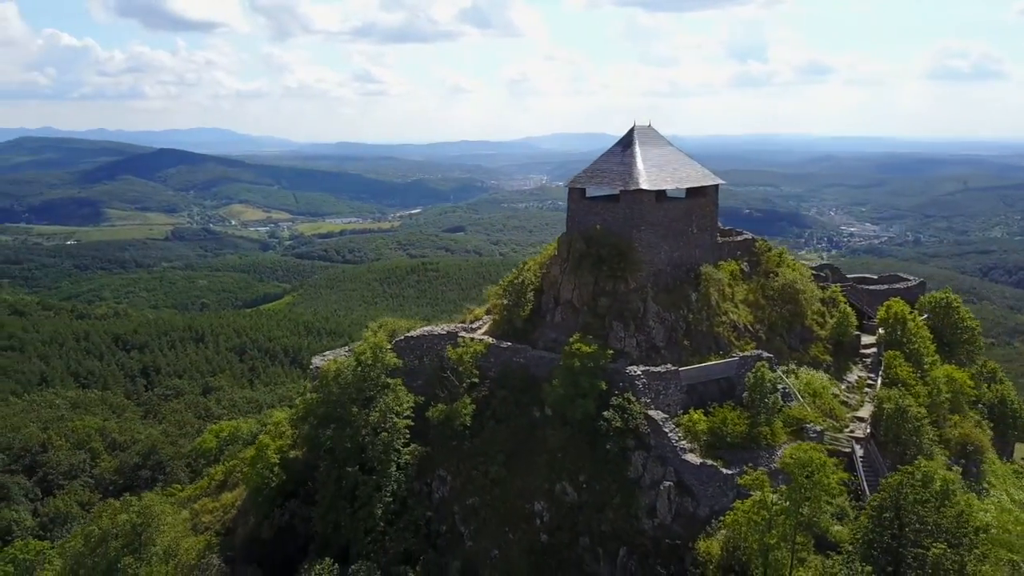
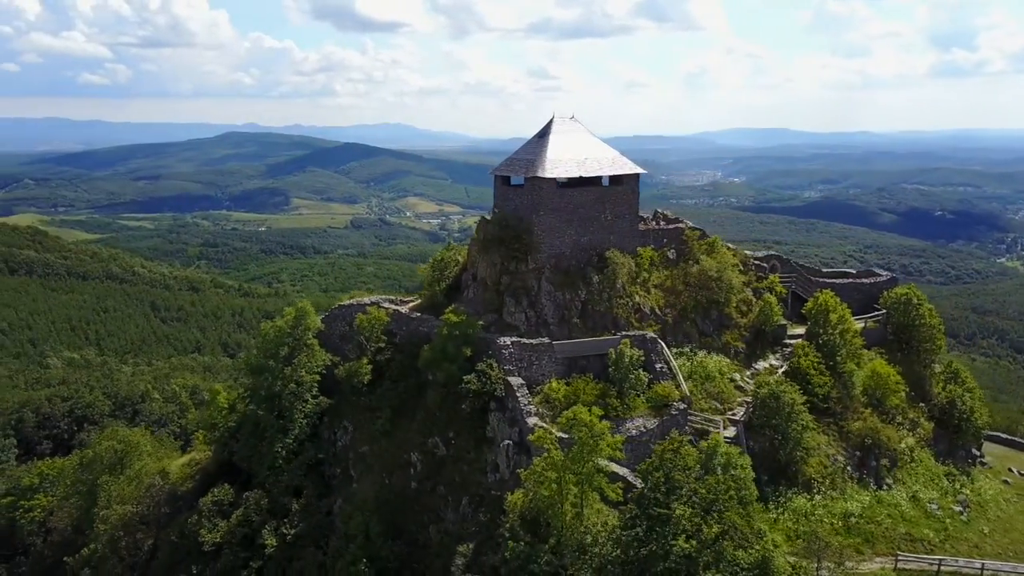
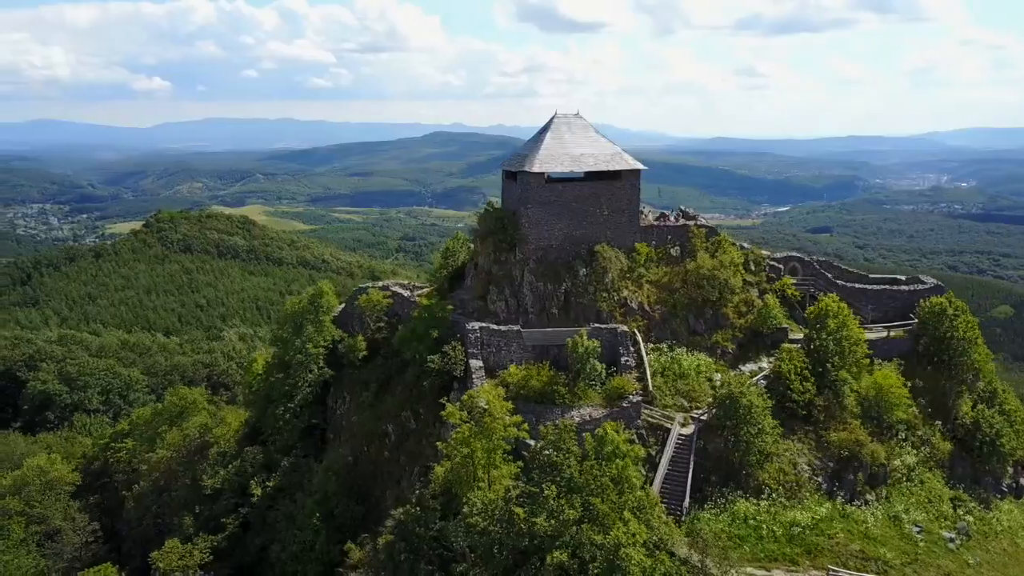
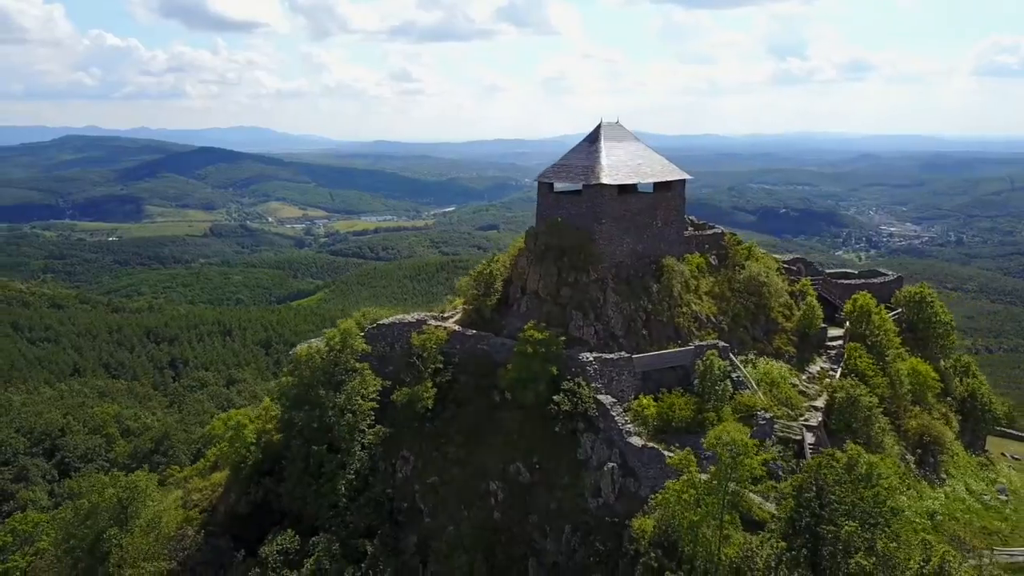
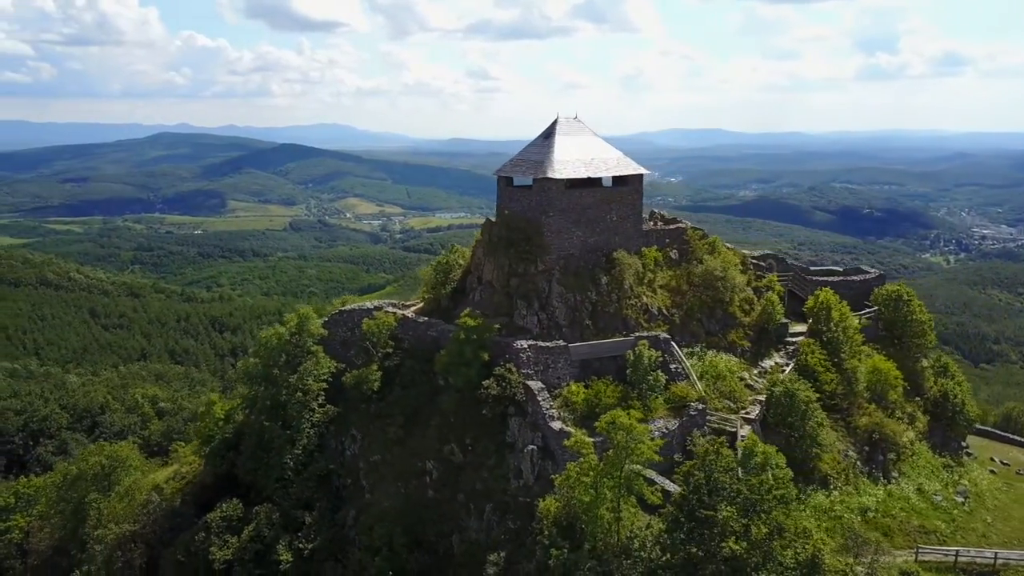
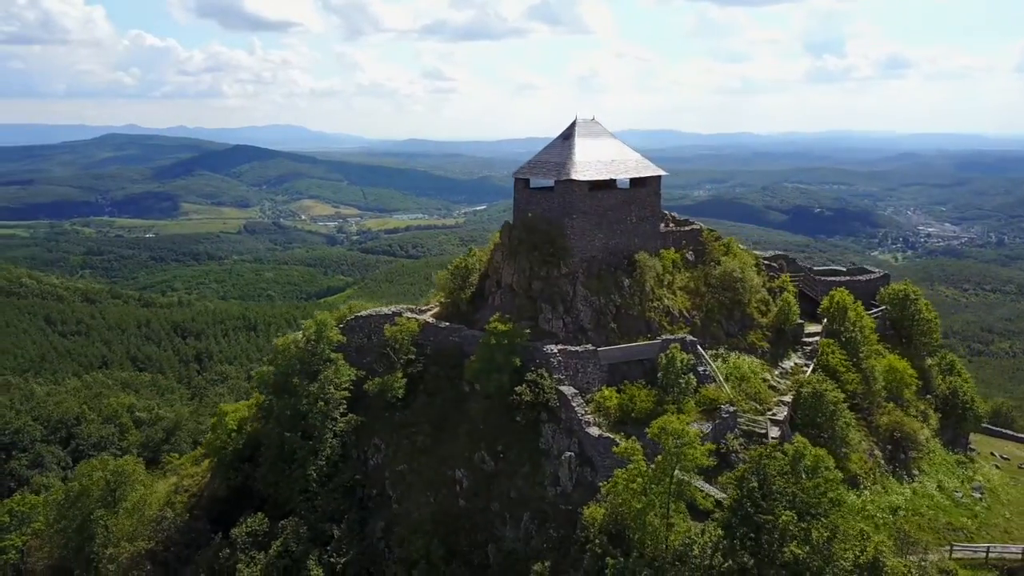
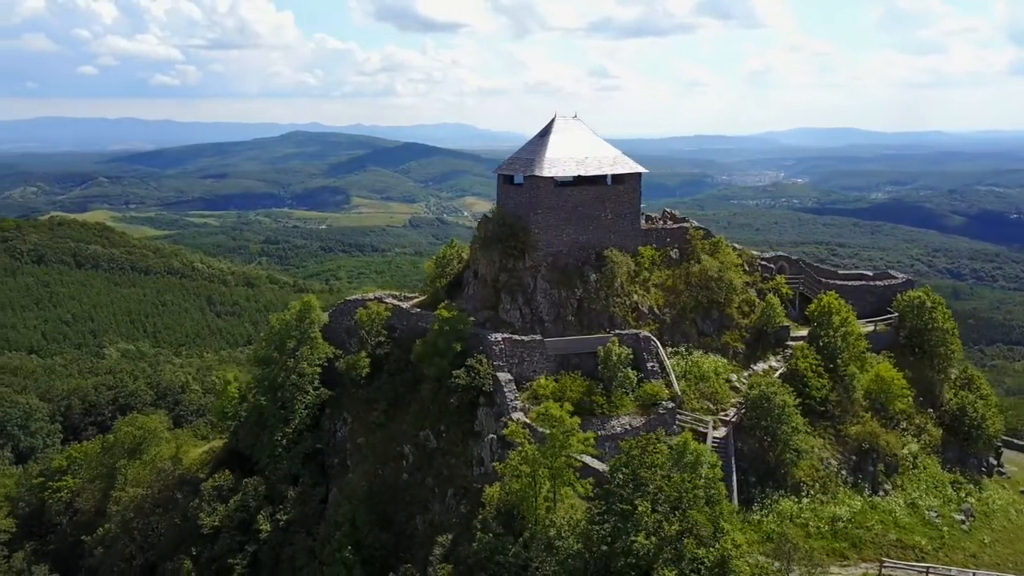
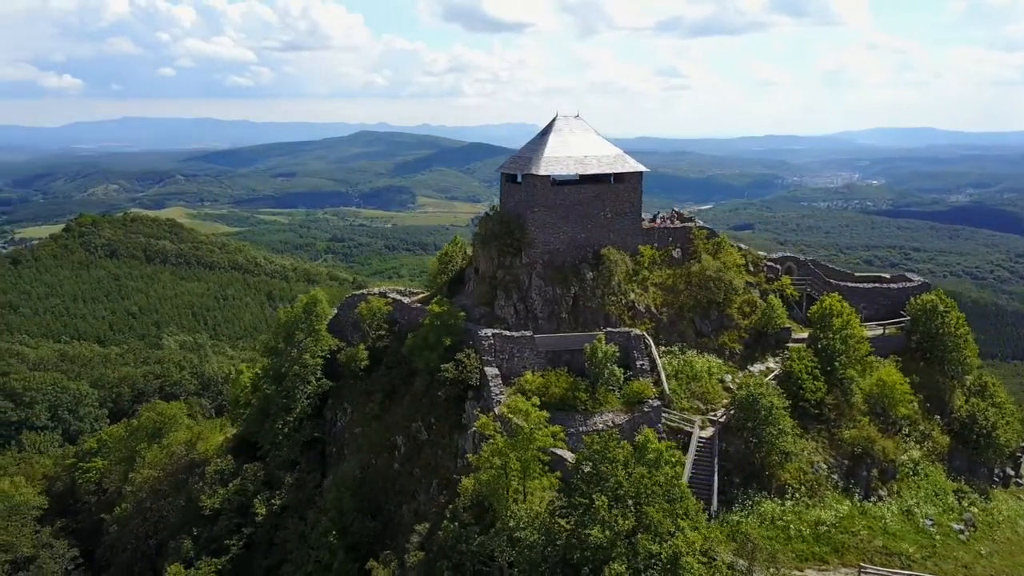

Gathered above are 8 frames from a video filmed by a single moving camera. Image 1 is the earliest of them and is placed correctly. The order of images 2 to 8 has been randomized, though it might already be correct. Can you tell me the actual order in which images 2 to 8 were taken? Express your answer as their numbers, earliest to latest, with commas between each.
4, 6, 5, 2, 7, 8, 3
